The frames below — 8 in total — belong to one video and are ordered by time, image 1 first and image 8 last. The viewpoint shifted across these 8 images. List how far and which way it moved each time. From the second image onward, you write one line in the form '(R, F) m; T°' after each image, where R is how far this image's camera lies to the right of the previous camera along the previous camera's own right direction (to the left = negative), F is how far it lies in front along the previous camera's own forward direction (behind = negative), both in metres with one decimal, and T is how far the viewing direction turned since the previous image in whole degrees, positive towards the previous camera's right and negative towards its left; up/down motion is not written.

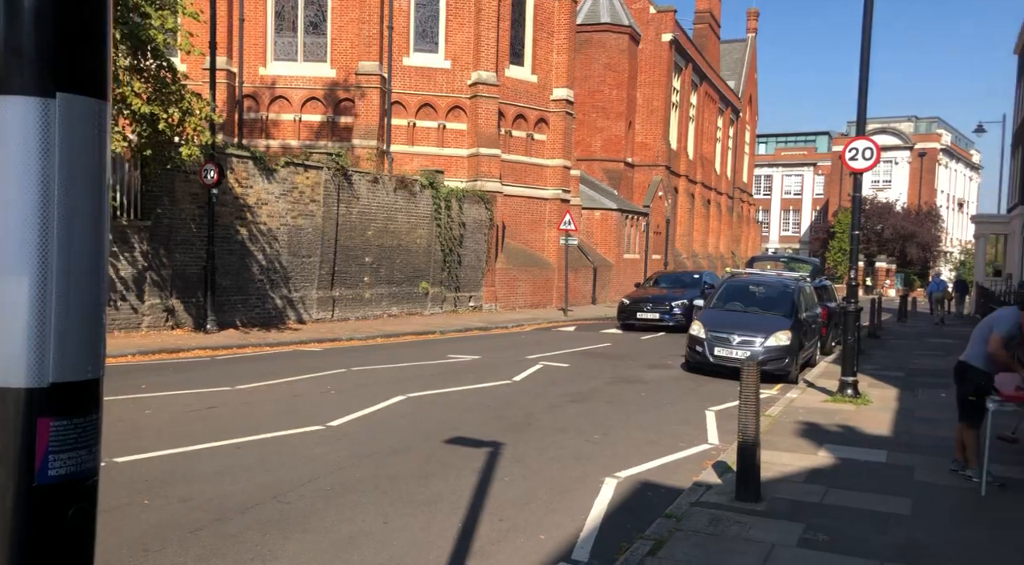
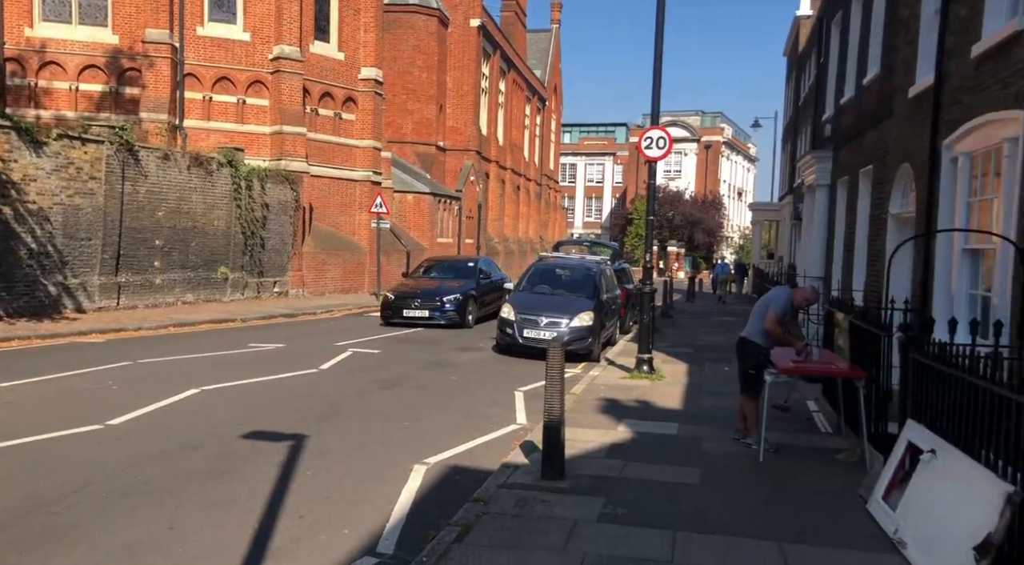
(0.0, +0.1) m; +12°
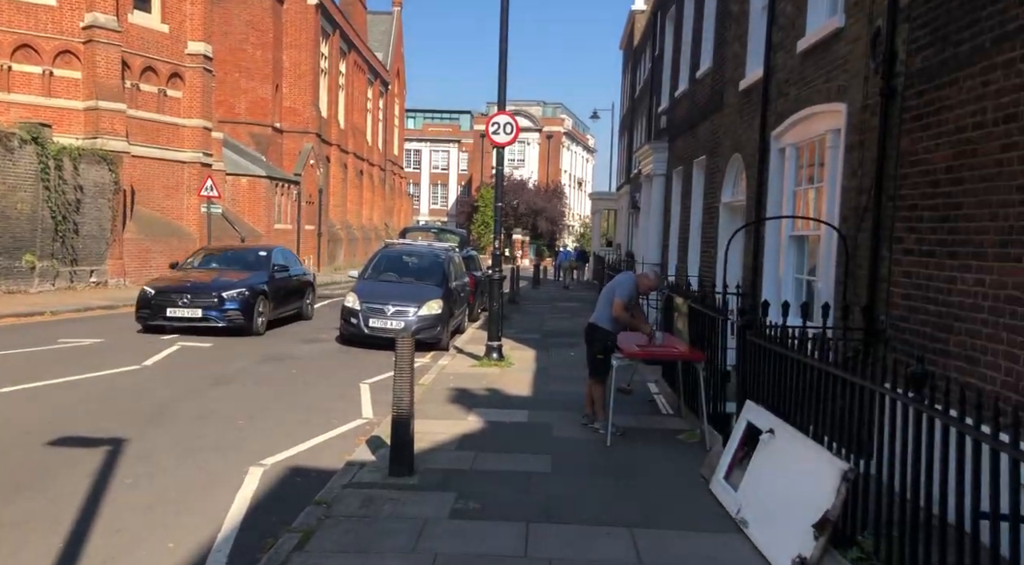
(0.0, +0.2) m; +10°
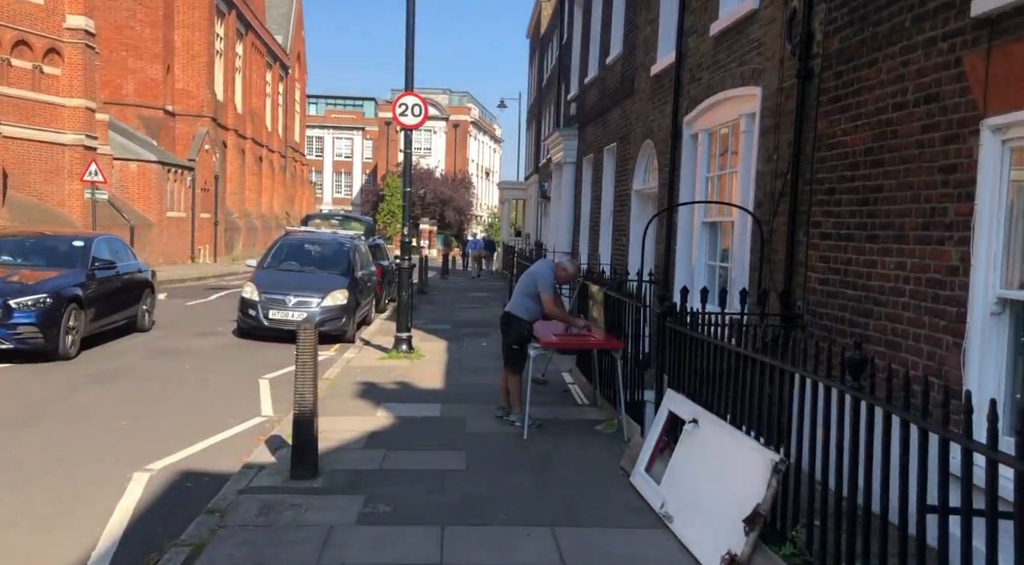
(0.0, +0.3) m; +6°
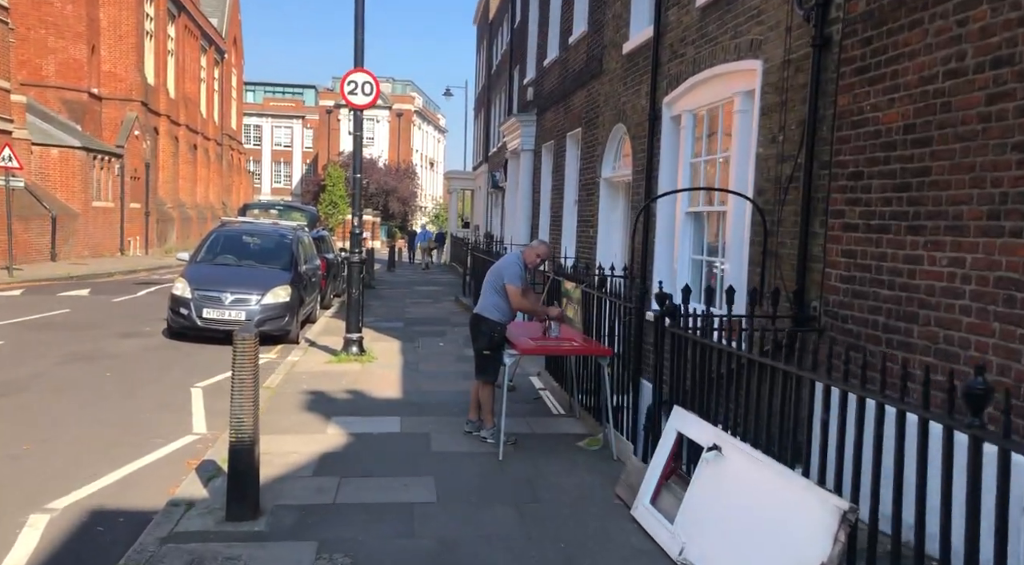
(-0.2, +0.9) m; +4°
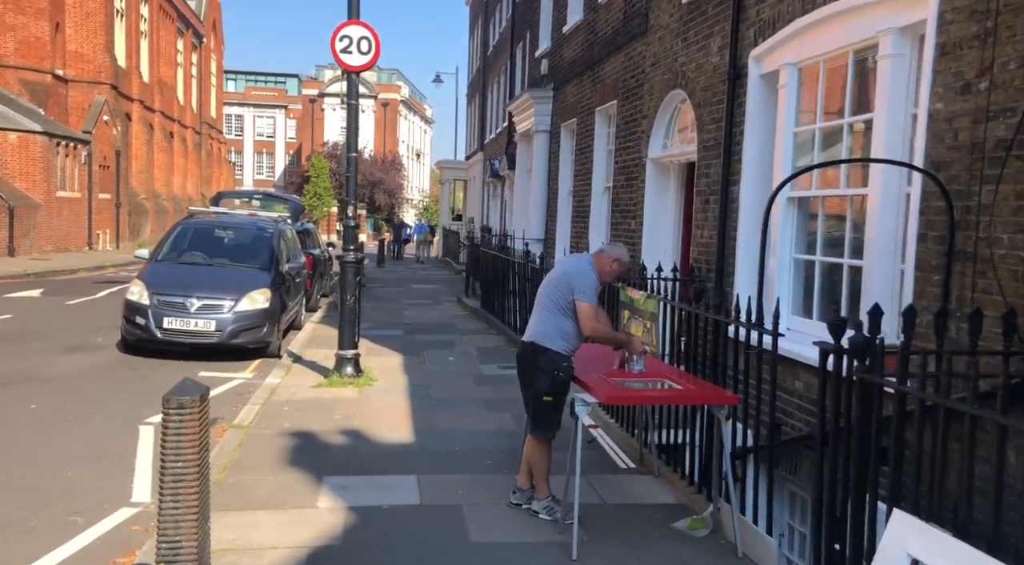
(-0.4, +2.0) m; +1°
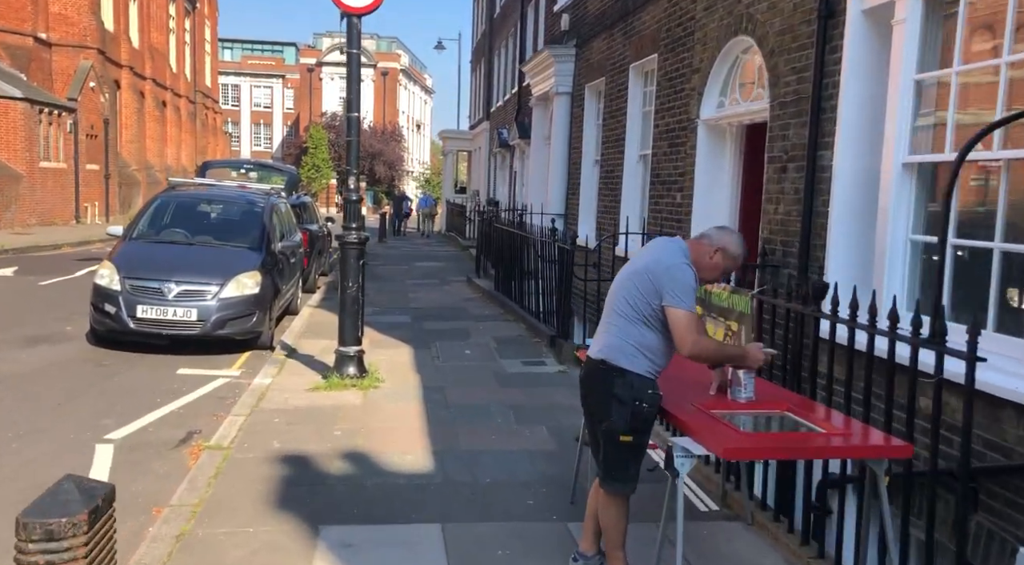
(-0.3, +1.3) m; 0°
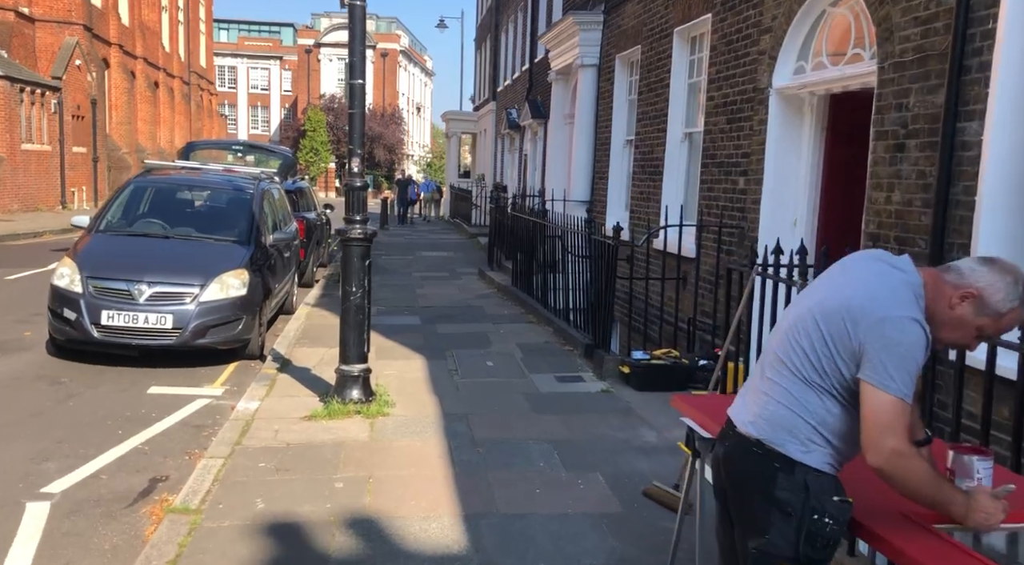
(-0.3, +1.3) m; 0°
